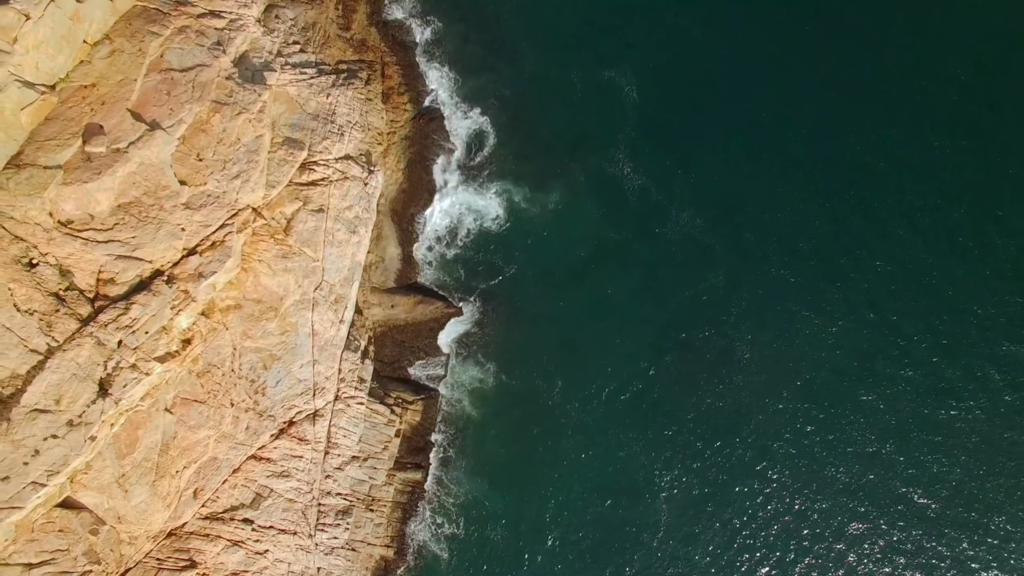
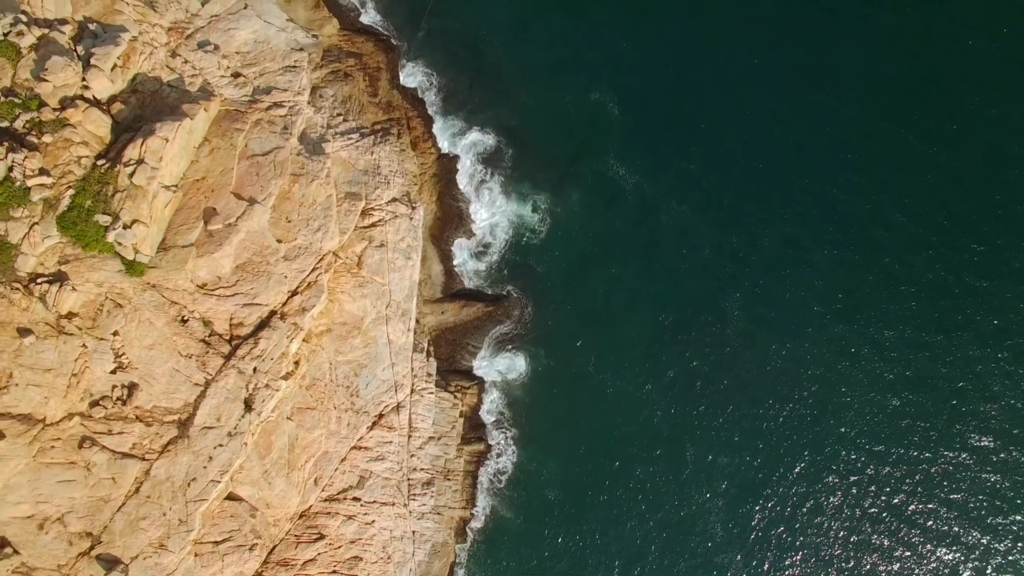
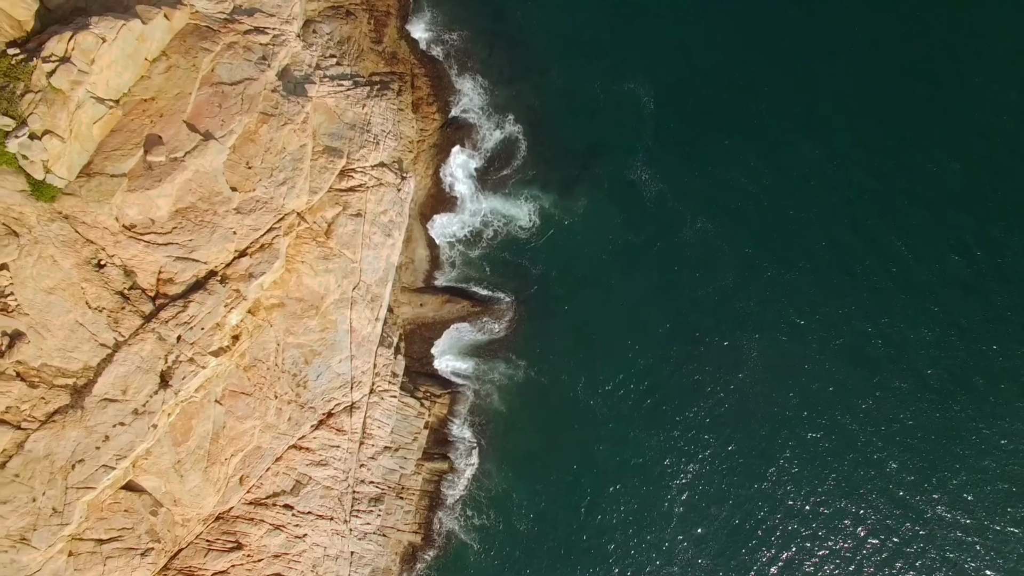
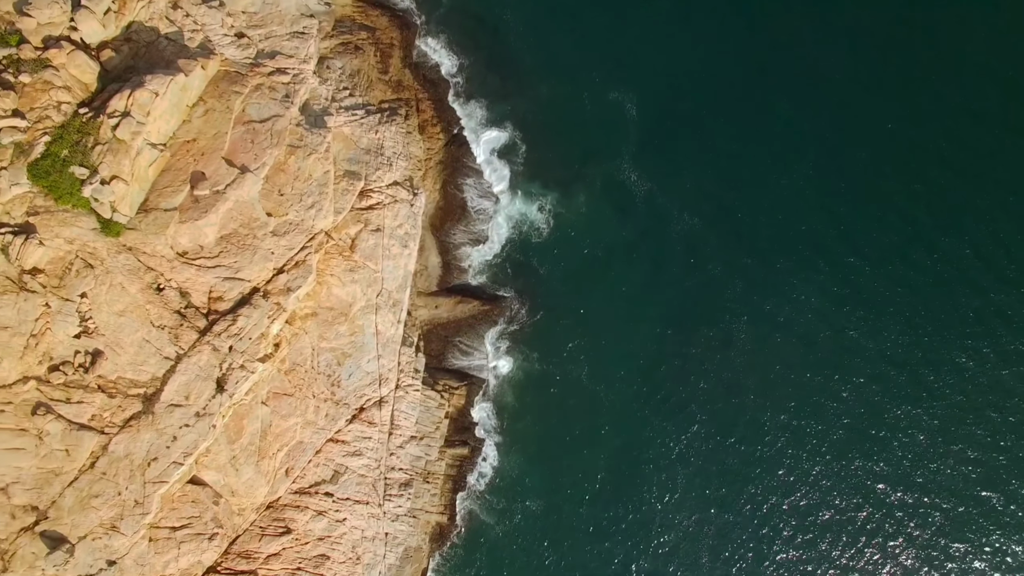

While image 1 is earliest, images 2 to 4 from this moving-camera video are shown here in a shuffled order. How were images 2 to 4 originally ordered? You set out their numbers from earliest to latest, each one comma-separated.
3, 4, 2
